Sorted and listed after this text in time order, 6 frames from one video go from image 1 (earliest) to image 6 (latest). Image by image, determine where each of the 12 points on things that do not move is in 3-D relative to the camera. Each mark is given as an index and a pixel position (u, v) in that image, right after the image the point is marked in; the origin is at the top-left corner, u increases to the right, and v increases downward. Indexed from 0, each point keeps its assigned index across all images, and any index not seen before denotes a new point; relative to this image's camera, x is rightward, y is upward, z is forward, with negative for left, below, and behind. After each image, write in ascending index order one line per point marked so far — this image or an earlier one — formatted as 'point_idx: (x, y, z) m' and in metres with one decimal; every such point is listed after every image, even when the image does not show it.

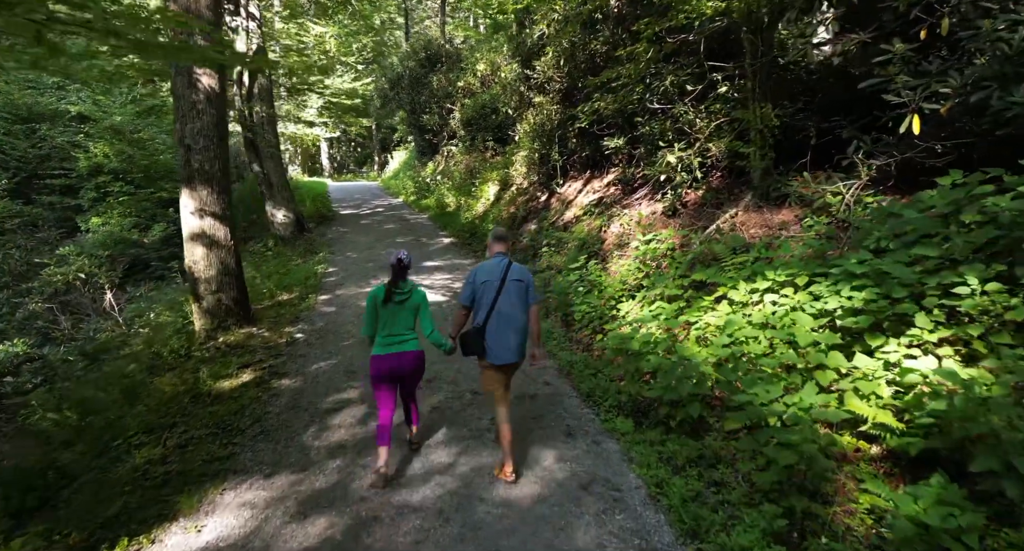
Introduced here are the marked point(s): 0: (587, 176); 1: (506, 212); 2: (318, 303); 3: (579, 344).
0: (+1.6, +2.1, +11.7) m
1: (-0.1, +1.5, +13.8) m
2: (-2.8, -0.4, +8.1) m
3: (+0.8, -0.8, +6.6) m
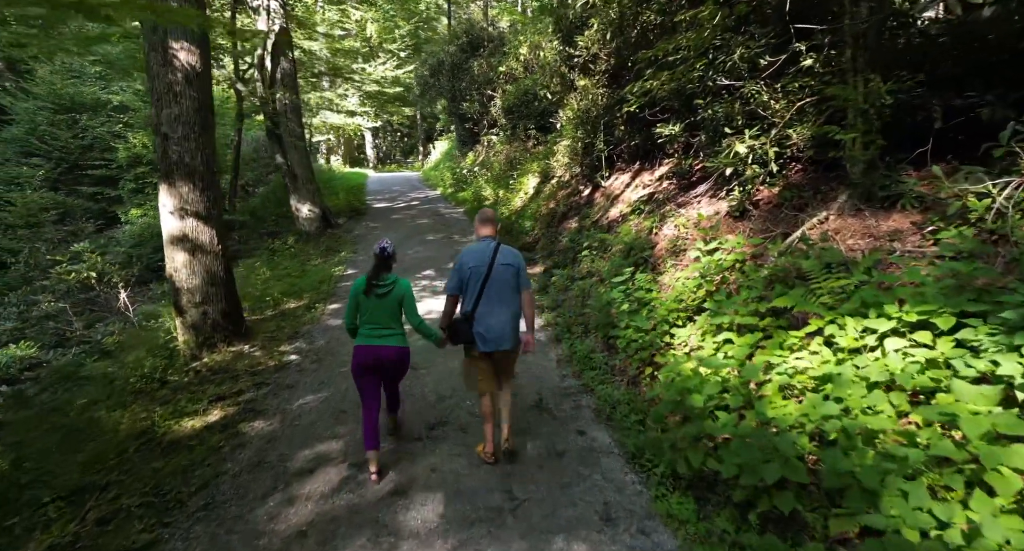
0: (+2.3, +2.0, +10.4) m
1: (+0.8, +1.5, +12.6) m
2: (-2.4, -0.5, +7.2) m
3: (+1.1, -1.0, +5.4) m
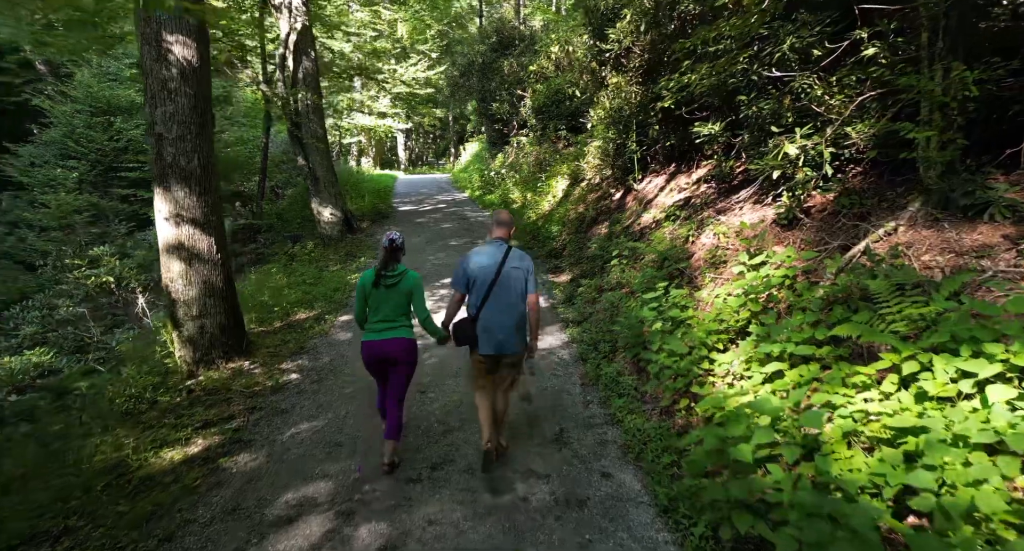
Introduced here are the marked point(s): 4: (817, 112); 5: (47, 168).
0: (+2.7, +1.8, +9.7) m
1: (+1.3, +1.4, +12.0) m
2: (-2.1, -0.6, +6.8) m
3: (+1.2, -1.1, +4.8) m
4: (+3.1, +1.6, +5.6) m
5: (-13.8, +3.2, +16.6) m
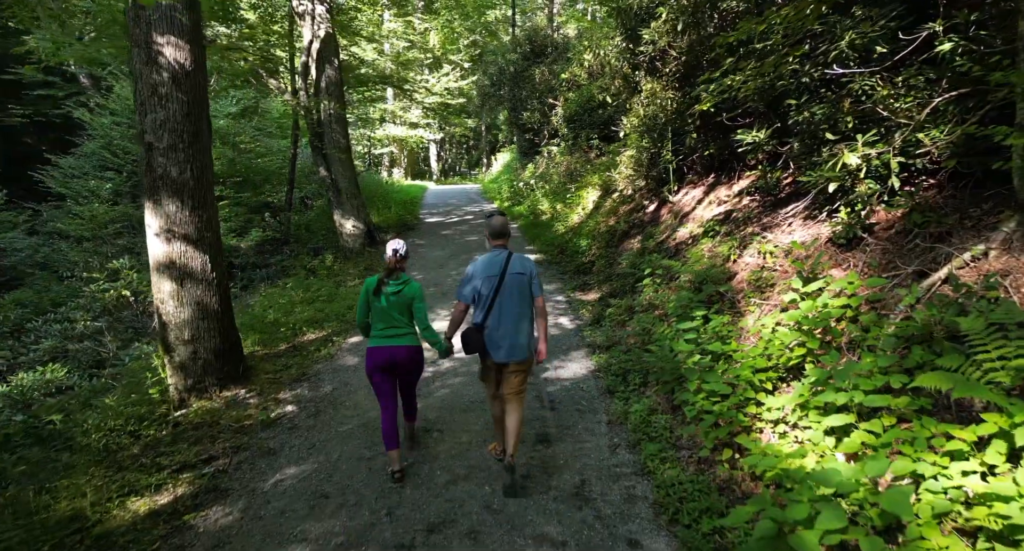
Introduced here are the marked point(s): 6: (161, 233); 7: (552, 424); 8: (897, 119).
0: (+3.2, +1.5, +9.0) m
1: (+1.9, +1.0, +11.3) m
2: (-1.9, -0.8, +6.3) m
3: (+1.3, -1.3, +4.1) m
4: (+3.2, +1.4, +4.9) m
5: (-12.9, +2.9, +16.9) m
6: (-2.9, +0.3, +4.7) m
7: (+0.3, -1.3, +4.9) m
8: (+3.2, +1.3, +4.7) m
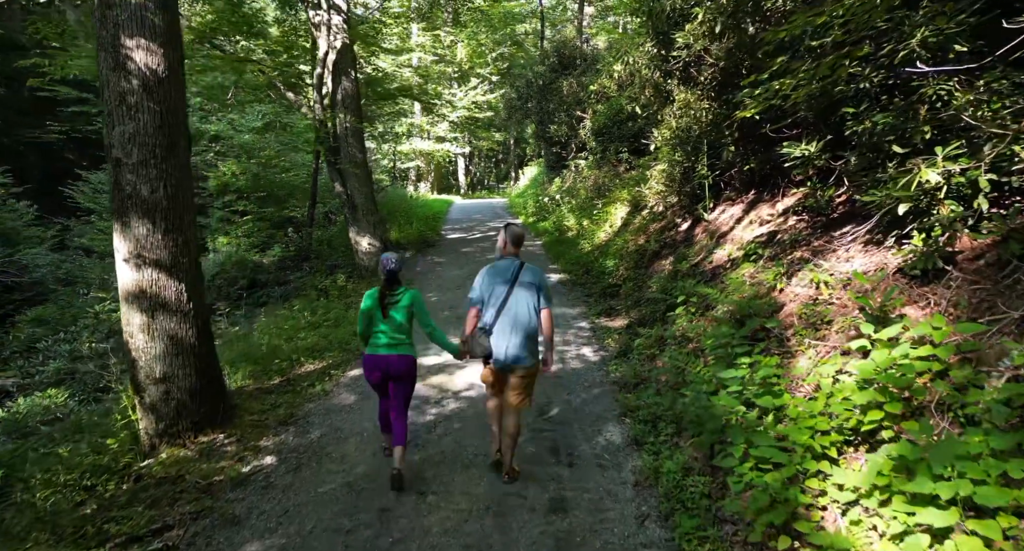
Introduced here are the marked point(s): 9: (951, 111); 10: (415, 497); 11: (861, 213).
0: (+3.5, +1.1, +8.2) m
1: (+2.3, +0.6, +10.6) m
2: (-1.7, -1.1, +5.7) m
3: (+1.4, -1.6, +3.4) m
4: (+3.3, +1.1, +4.1) m
5: (-12.2, +2.5, +17.0) m
6: (-2.9, +0.1, +4.2) m
7: (+0.4, -1.6, +4.2) m
8: (+3.3, +1.0, +3.9) m
9: (+3.3, +1.2, +4.2) m
10: (-0.7, -1.5, +3.8) m
11: (+3.6, +0.6, +5.8) m
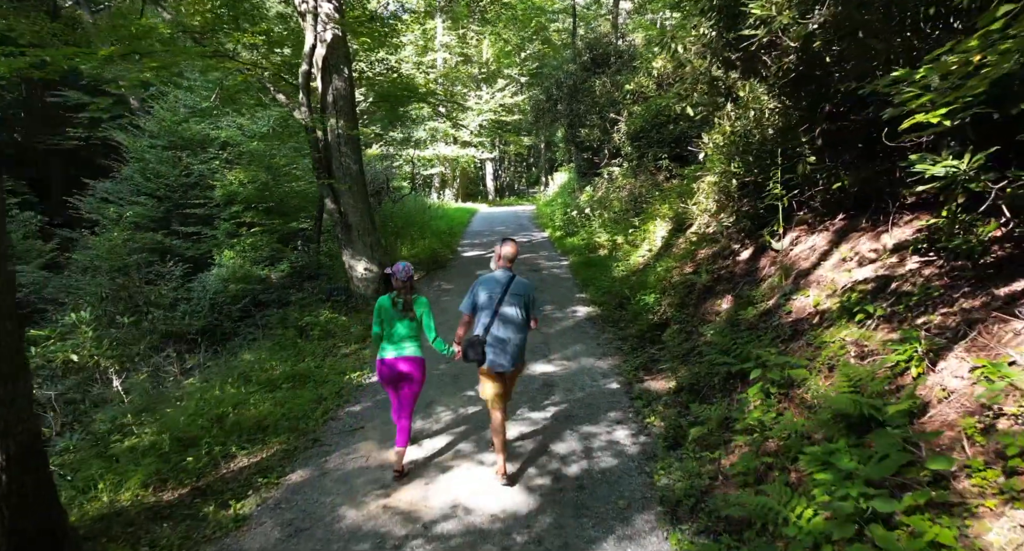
0: (+3.6, +0.5, +6.2) m
1: (+2.6, 0.0, +8.7) m
2: (-1.7, -1.6, +4.0) m
3: (+1.2, -2.1, +1.5) m
4: (+3.3, +0.6, +2.2) m
5: (-11.5, +2.0, +15.9) m
6: (-2.9, -0.4, +2.6) m
7: (+0.3, -2.1, +2.3) m
8: (+3.2, +0.5, +2.0) m
9: (+3.2, +0.7, +2.2) m
10: (-0.8, -2.0, +2.1) m
11: (+3.6, +0.1, +3.8) m
